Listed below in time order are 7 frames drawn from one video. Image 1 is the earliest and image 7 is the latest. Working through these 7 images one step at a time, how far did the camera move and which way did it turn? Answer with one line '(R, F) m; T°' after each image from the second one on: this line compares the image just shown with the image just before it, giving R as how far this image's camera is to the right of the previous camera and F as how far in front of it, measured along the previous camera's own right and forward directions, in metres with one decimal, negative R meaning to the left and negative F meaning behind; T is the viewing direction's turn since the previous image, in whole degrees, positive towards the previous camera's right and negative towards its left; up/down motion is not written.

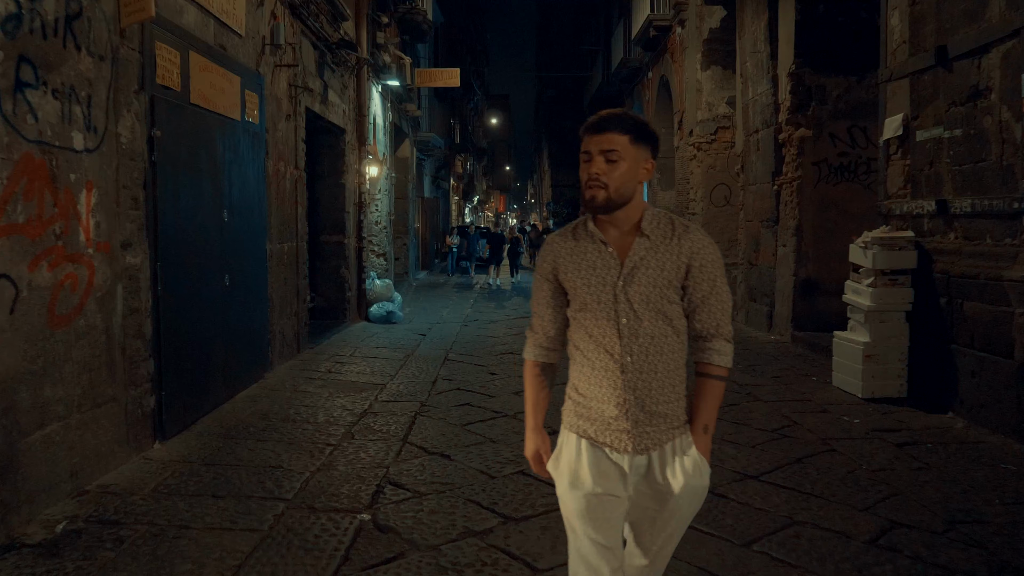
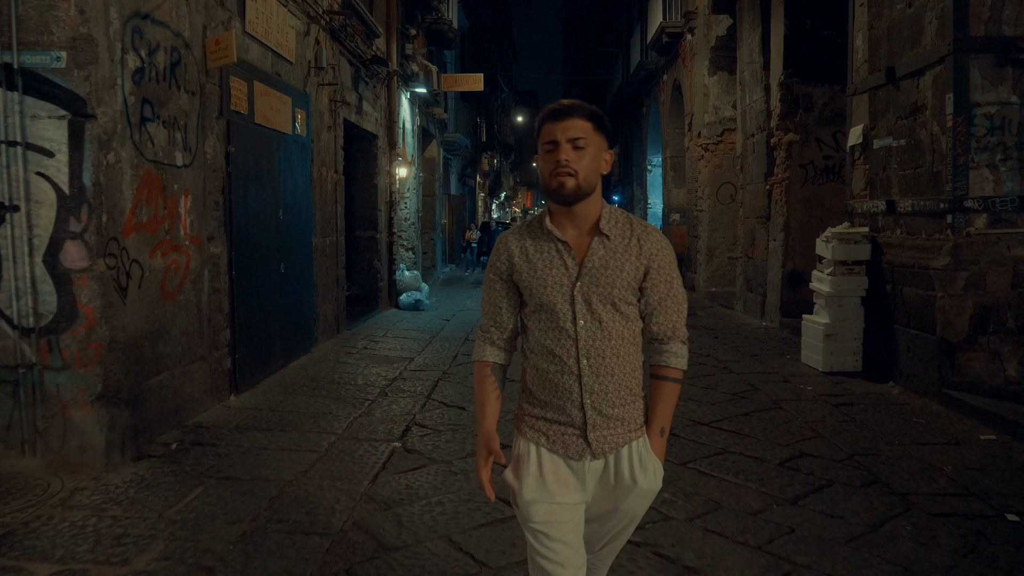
(+0.1, -0.9) m; -2°
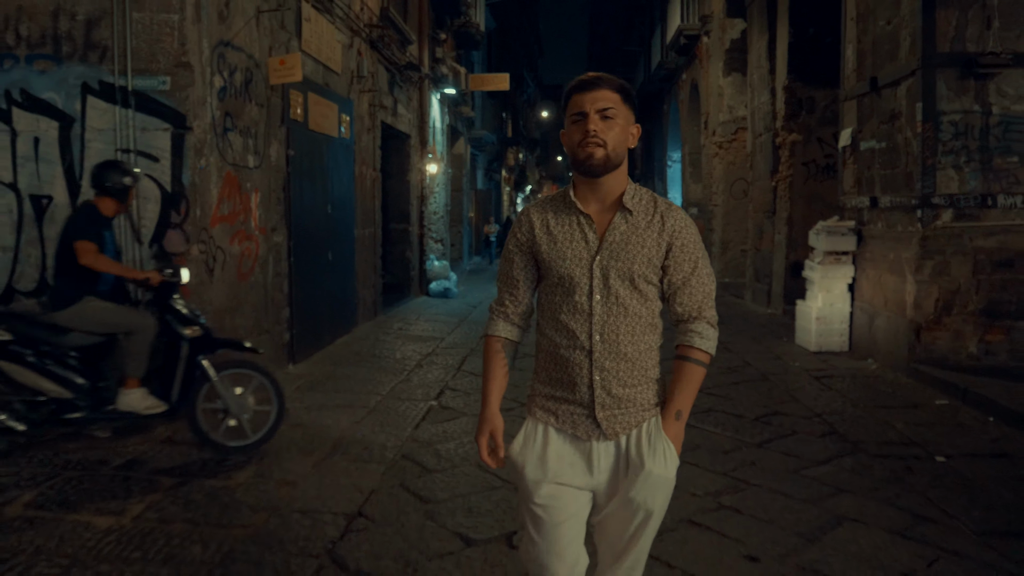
(0.0, -0.8) m; -2°
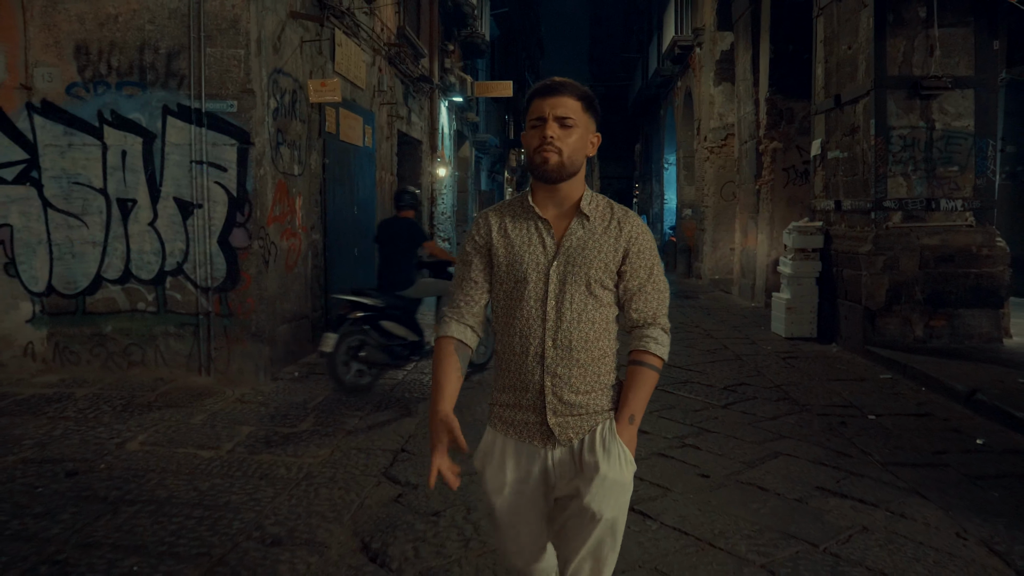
(0.0, -0.9) m; 0°
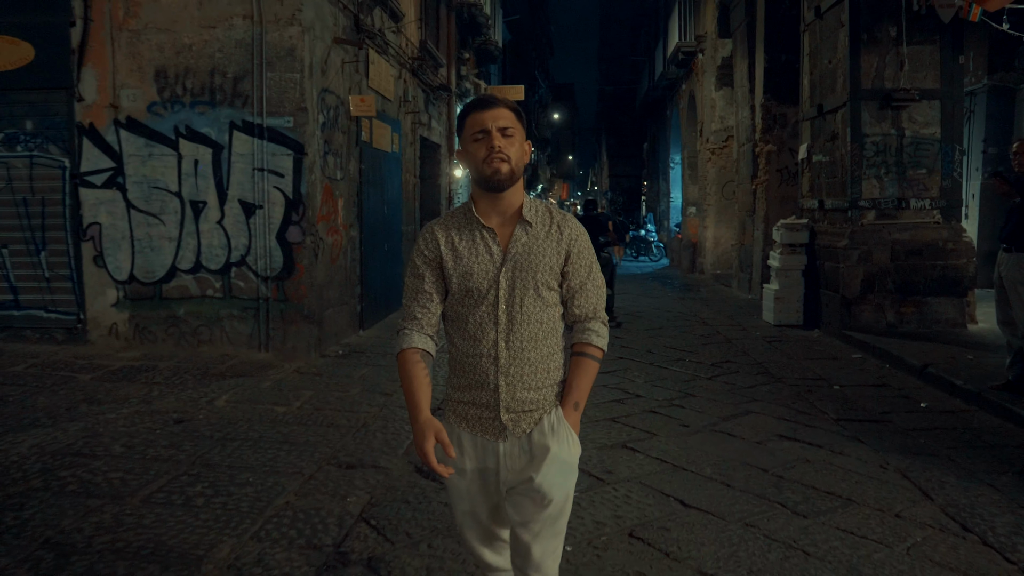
(0.0, -0.9) m; -1°
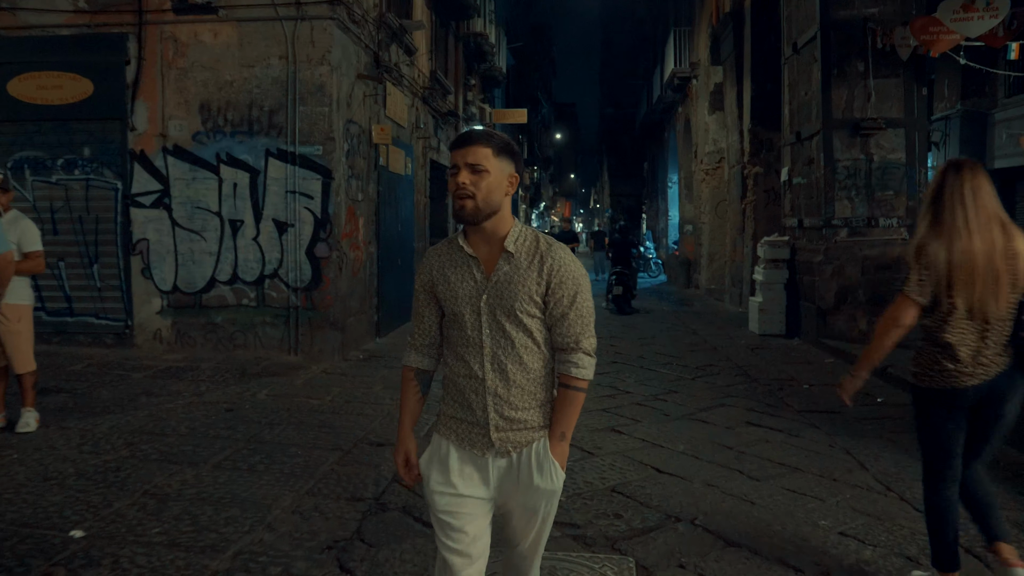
(0.0, -0.7) m; 0°
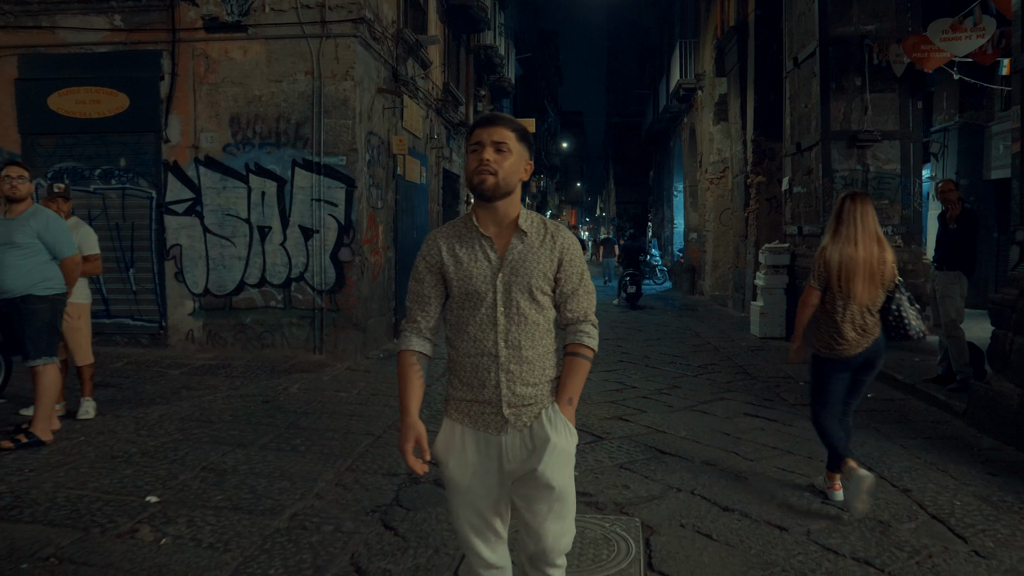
(-0.1, -0.4) m; 0°
